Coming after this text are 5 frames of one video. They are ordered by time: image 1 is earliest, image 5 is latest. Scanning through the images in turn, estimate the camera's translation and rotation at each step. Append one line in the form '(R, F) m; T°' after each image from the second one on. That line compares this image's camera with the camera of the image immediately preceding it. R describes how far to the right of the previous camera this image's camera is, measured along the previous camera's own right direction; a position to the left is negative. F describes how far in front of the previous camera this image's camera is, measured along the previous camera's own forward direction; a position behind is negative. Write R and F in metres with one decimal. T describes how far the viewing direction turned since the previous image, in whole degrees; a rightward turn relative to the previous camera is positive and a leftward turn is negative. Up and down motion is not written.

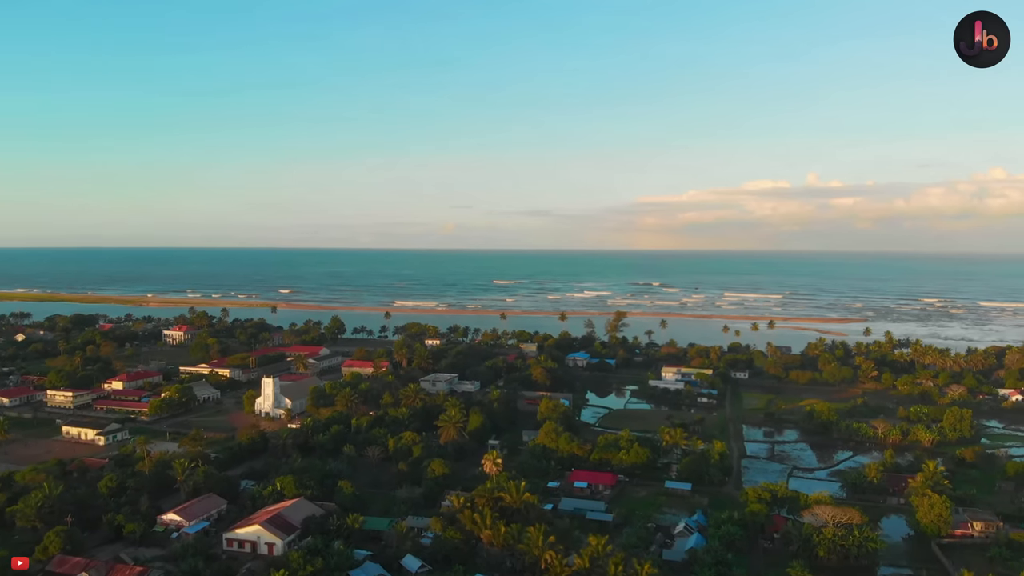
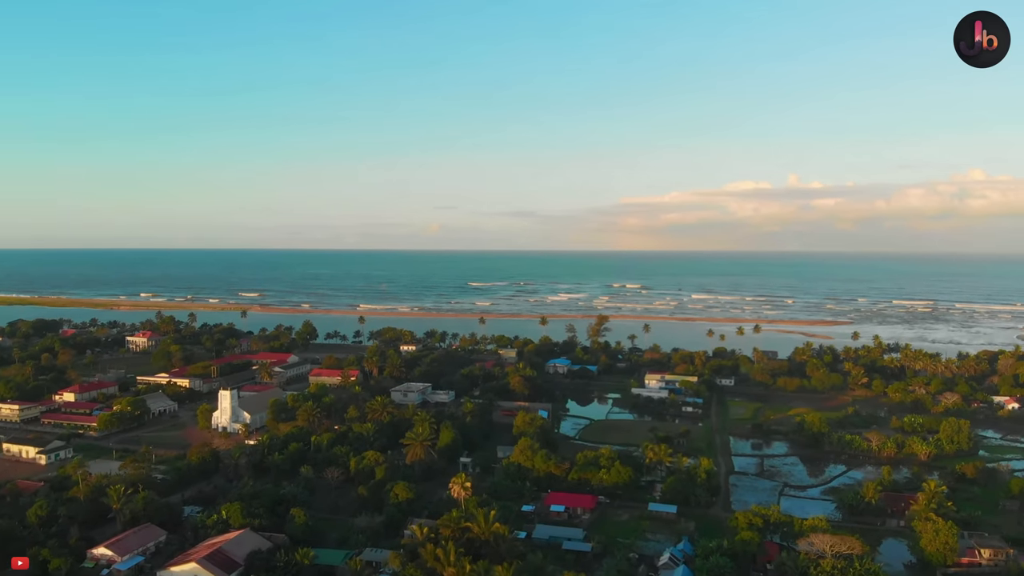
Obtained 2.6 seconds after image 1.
(+0.5, +2.3) m; +1°
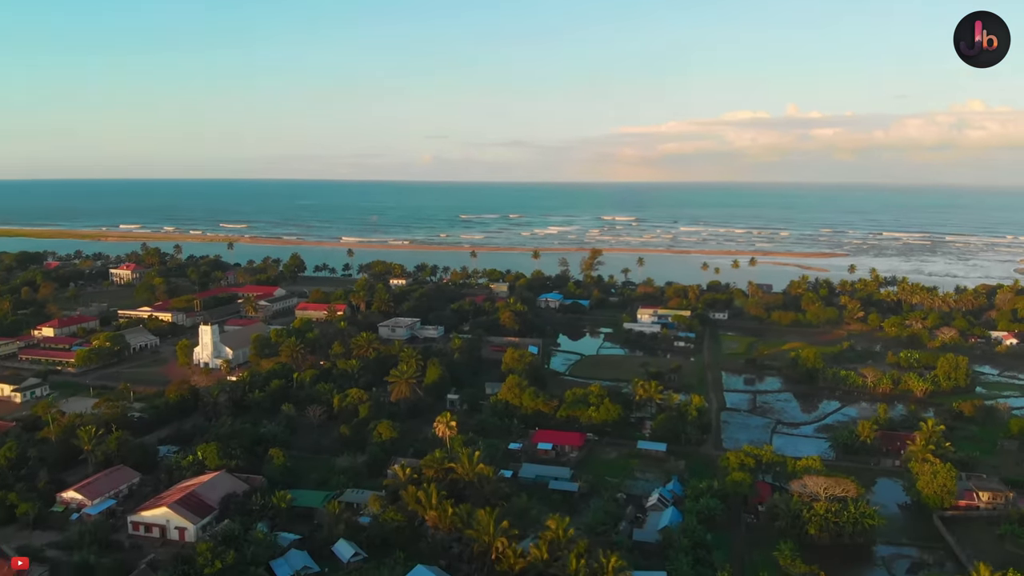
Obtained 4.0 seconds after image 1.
(+0.3, +1.2) m; 0°
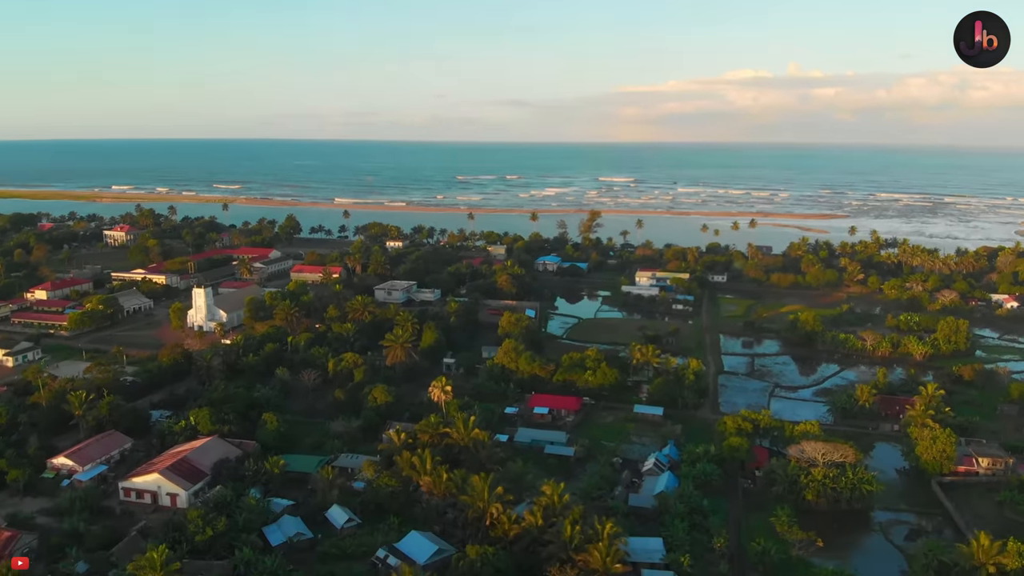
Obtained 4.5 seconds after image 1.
(+0.1, +0.4) m; 0°
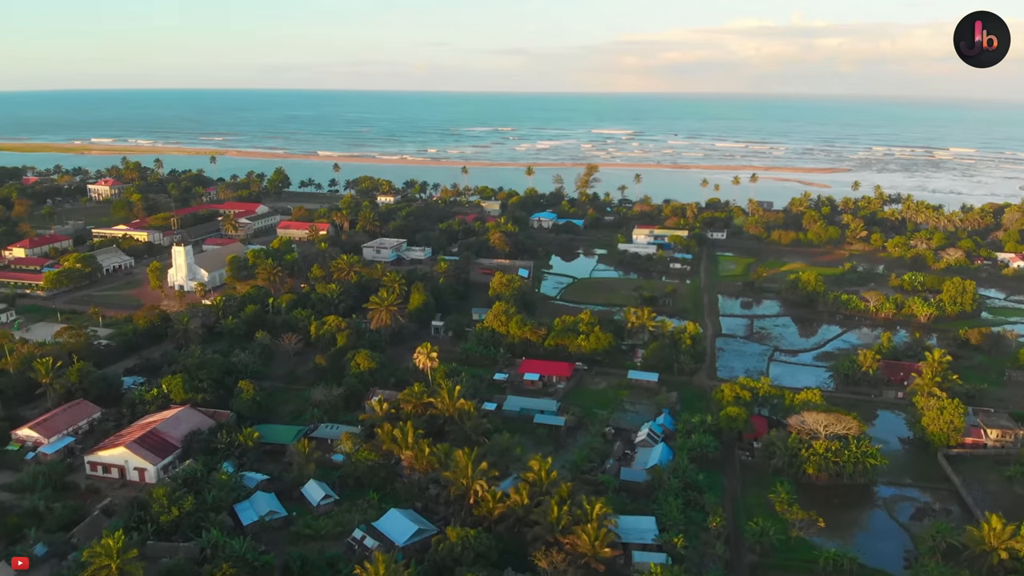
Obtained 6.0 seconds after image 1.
(+0.3, +1.2) m; 0°
